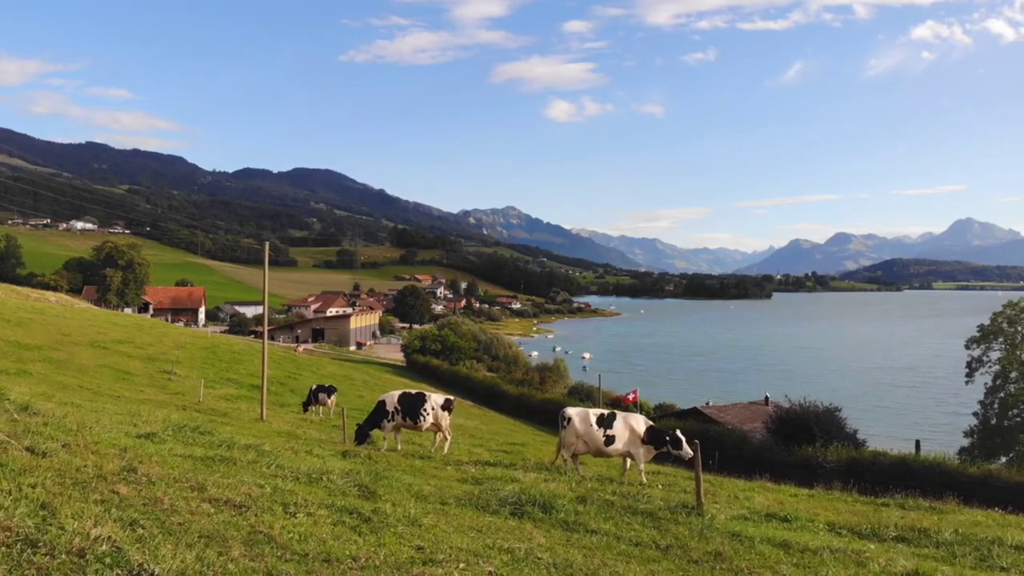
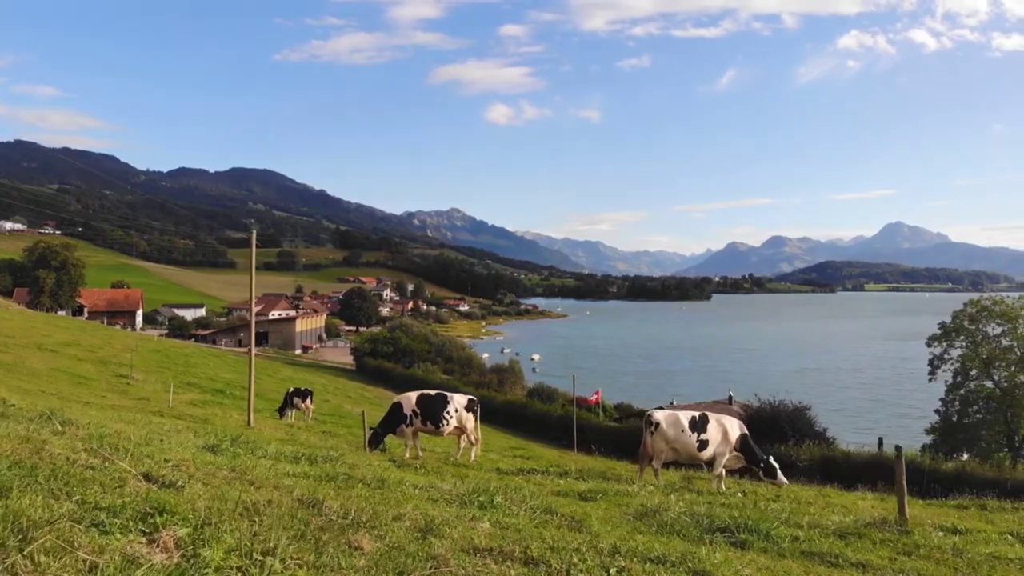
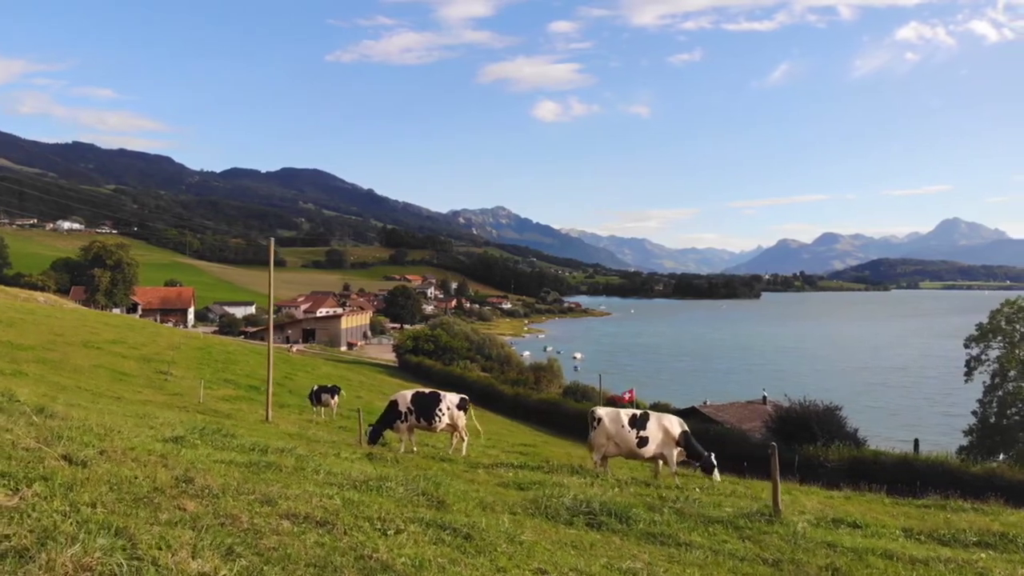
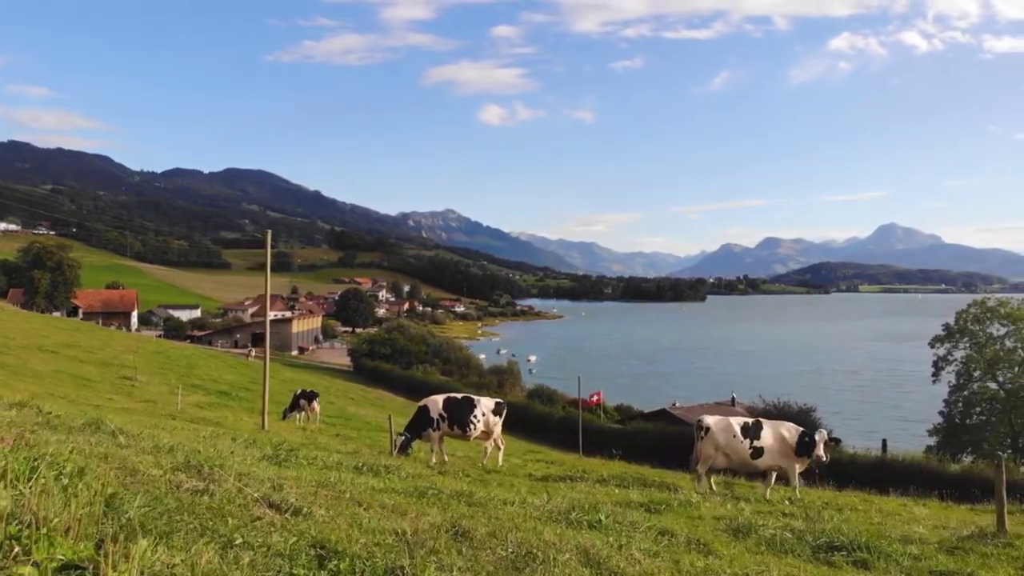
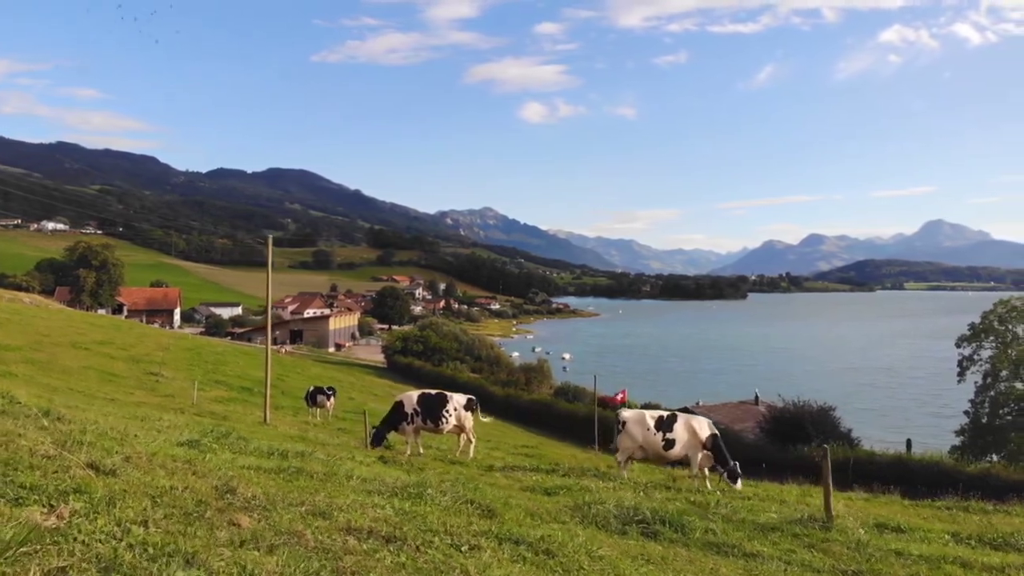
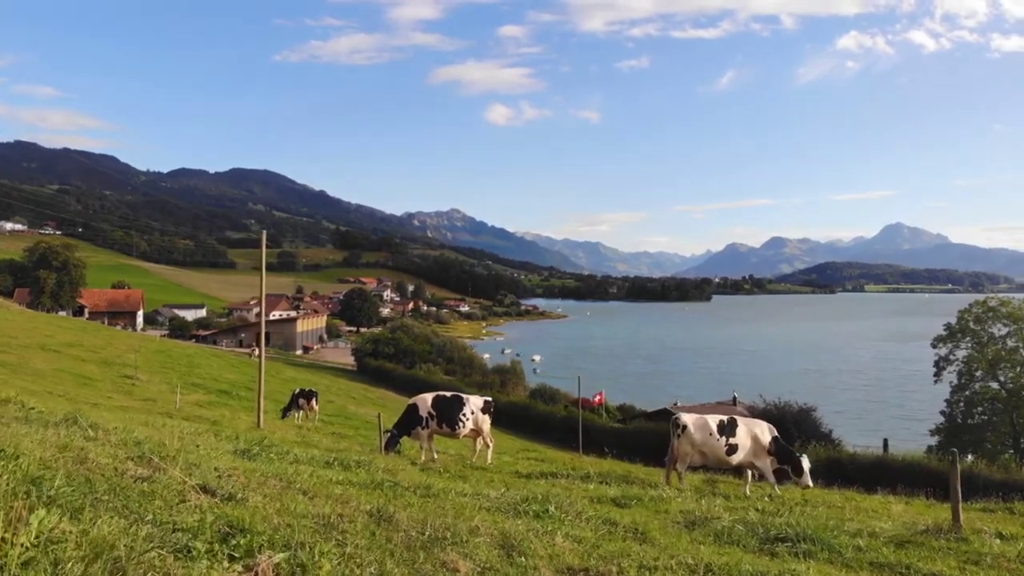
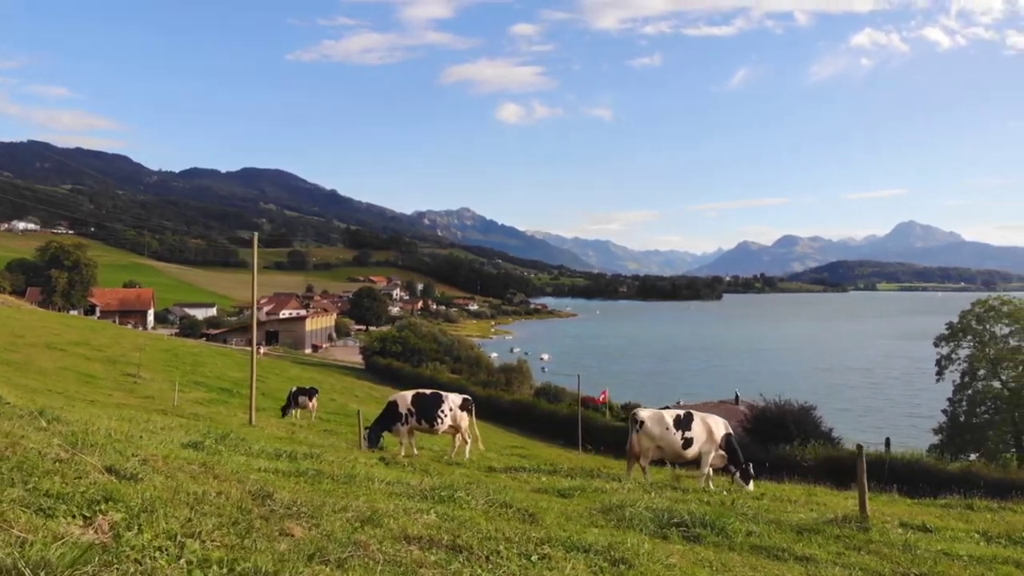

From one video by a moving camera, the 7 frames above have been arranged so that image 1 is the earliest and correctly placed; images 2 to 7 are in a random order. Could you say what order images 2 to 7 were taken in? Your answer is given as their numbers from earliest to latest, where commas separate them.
3, 5, 7, 2, 6, 4
